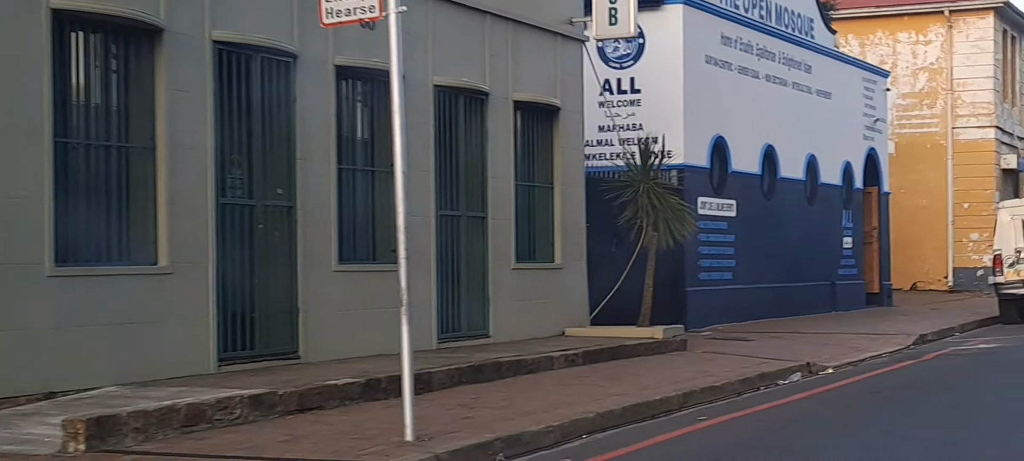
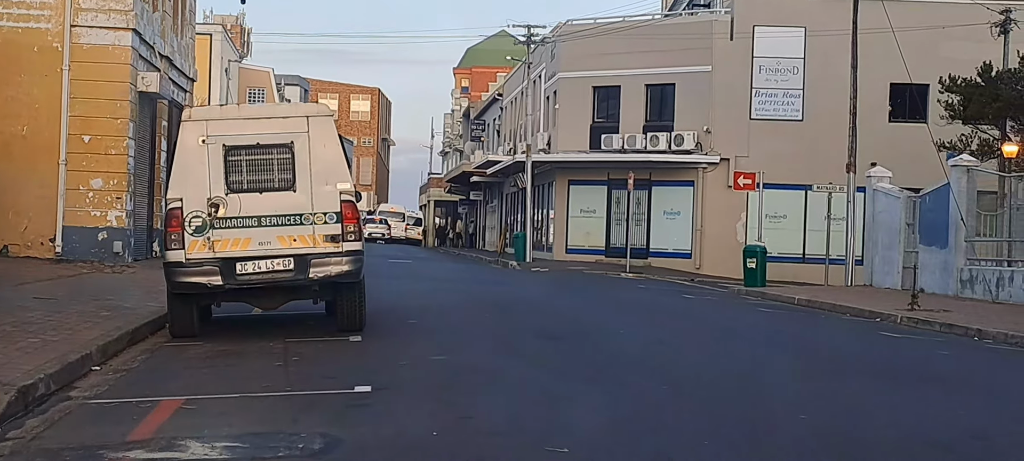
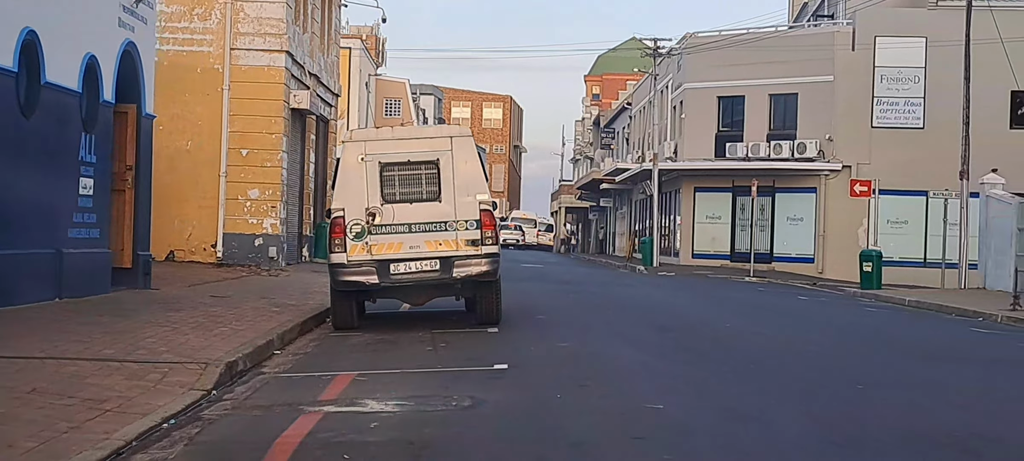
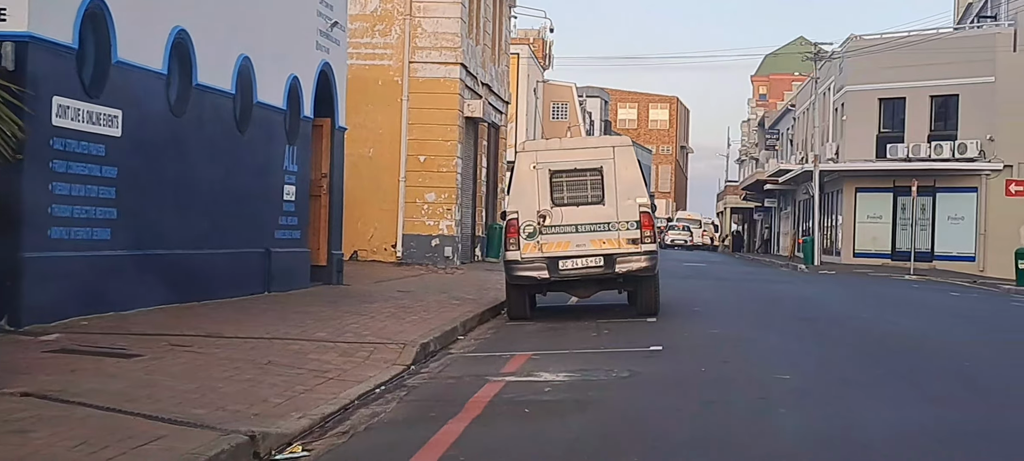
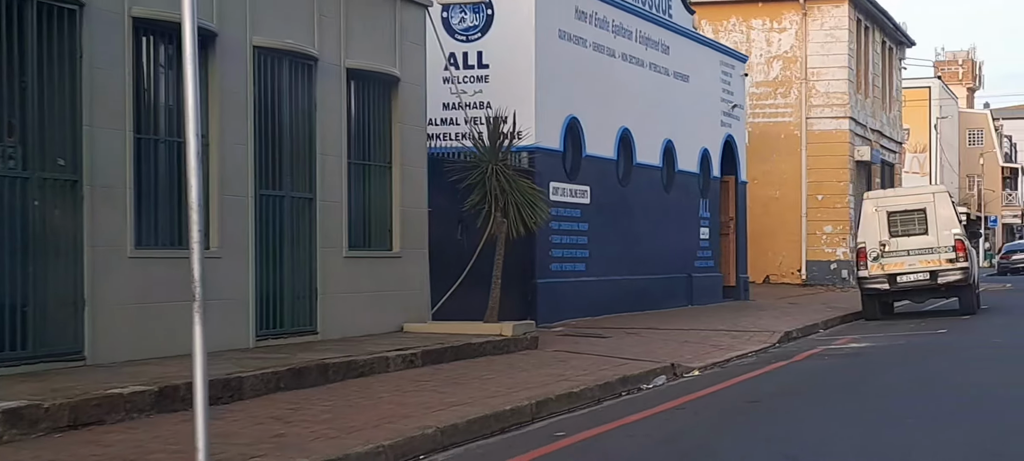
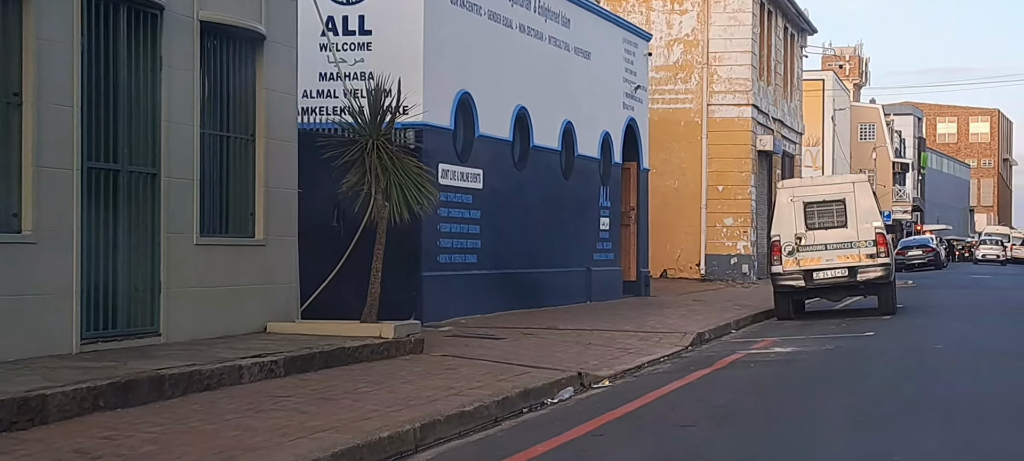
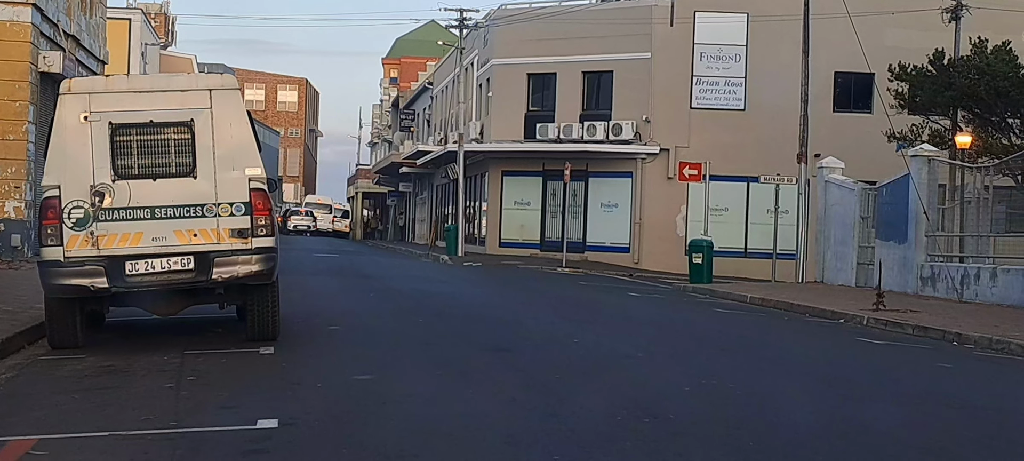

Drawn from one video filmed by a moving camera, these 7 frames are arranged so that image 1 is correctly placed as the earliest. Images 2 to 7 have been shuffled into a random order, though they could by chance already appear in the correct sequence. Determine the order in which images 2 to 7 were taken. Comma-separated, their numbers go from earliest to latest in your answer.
5, 6, 4, 3, 2, 7
